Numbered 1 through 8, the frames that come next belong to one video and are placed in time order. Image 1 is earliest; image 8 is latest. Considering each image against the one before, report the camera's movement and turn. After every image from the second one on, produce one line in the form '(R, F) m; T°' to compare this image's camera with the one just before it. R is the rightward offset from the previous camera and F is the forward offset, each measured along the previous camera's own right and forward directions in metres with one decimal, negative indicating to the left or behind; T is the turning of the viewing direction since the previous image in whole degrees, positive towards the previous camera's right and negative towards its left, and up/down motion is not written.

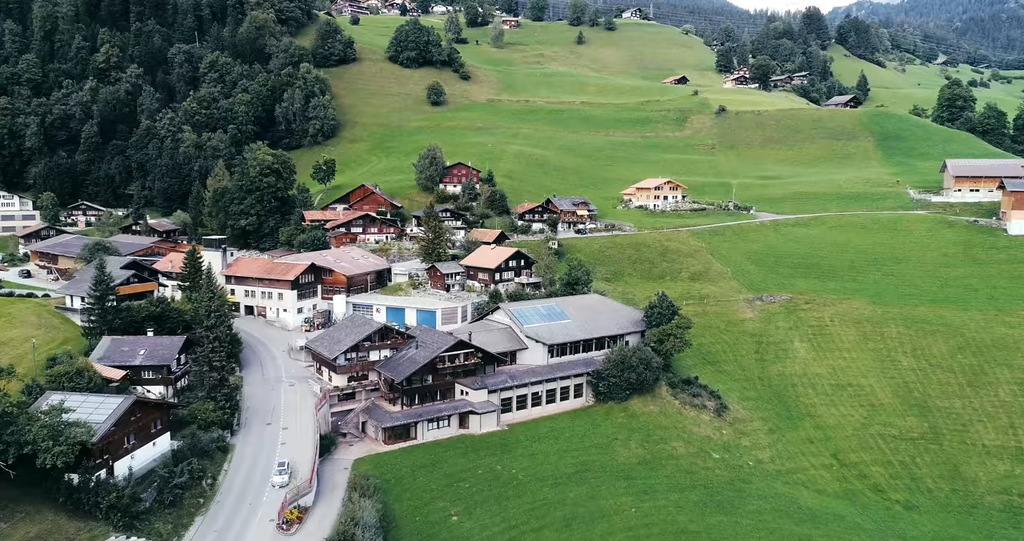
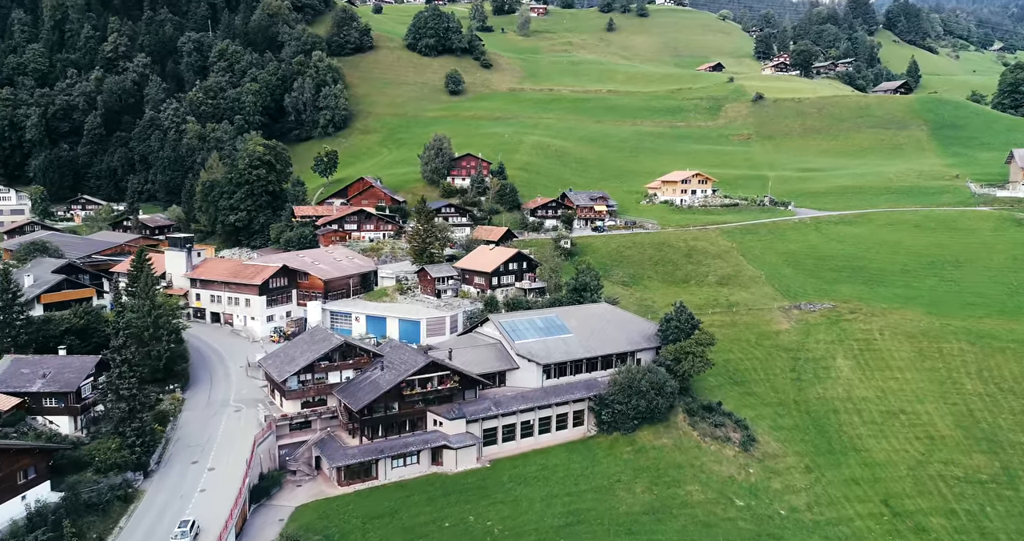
(+2.3, +6.0) m; -3°
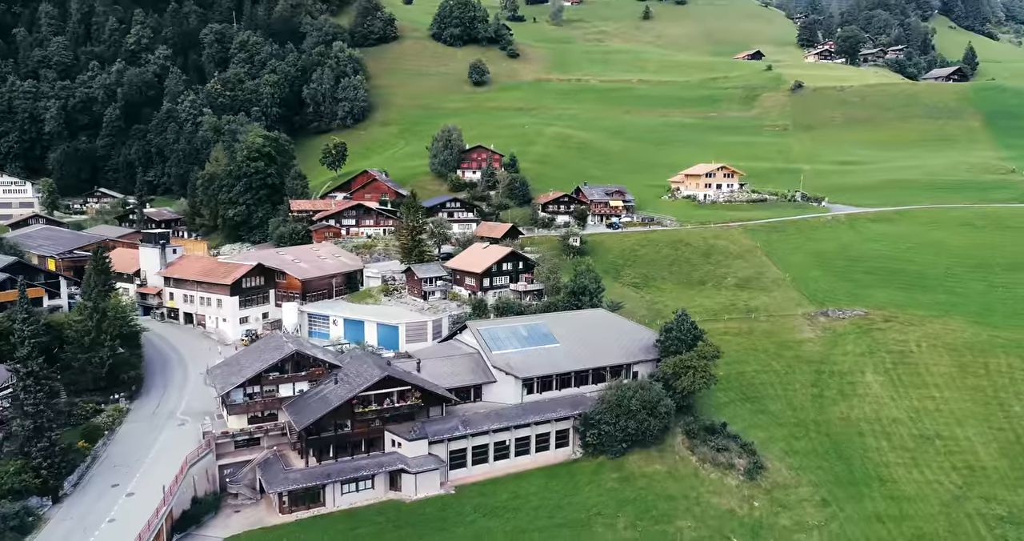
(+2.9, +3.6) m; -3°
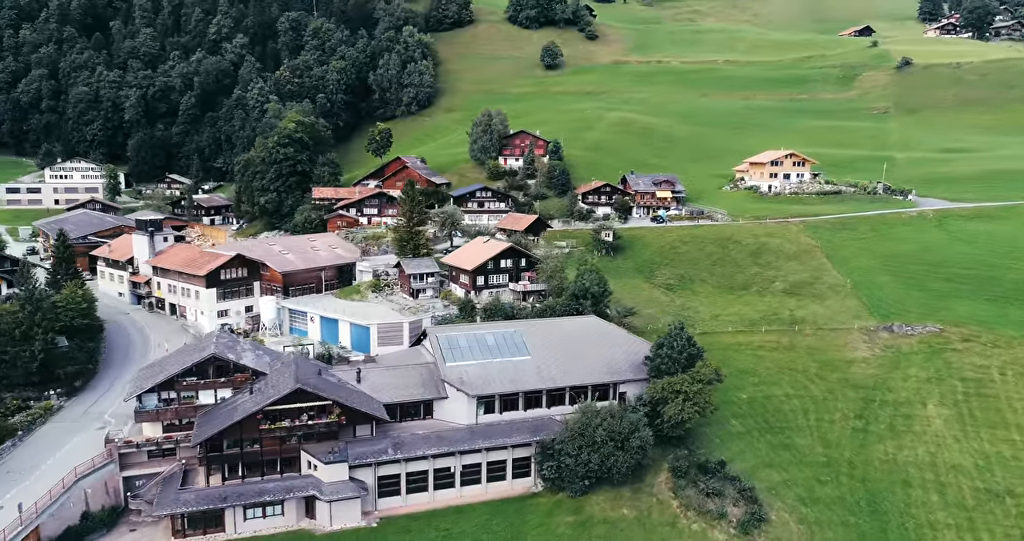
(+5.8, +4.8) m; -9°
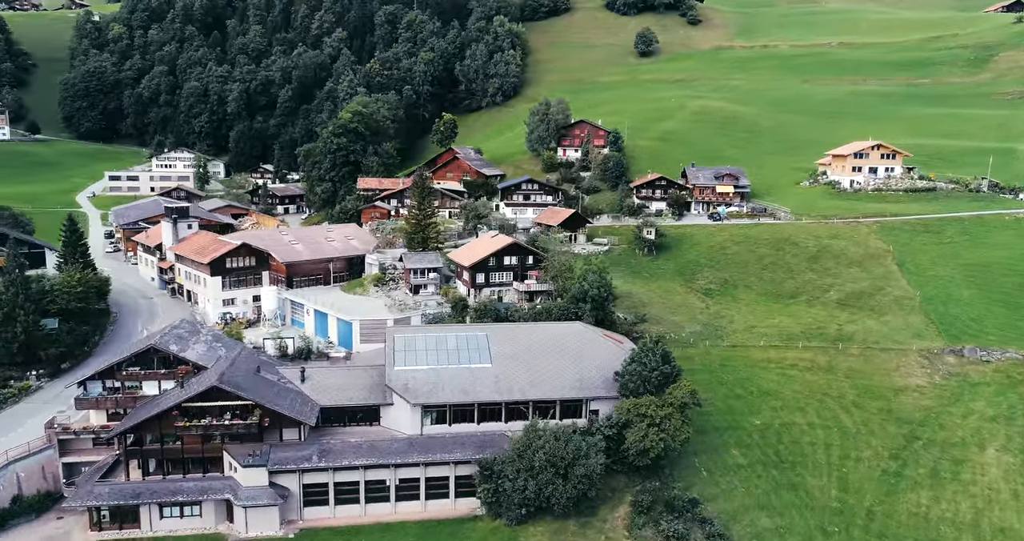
(+6.1, +3.2) m; -10°
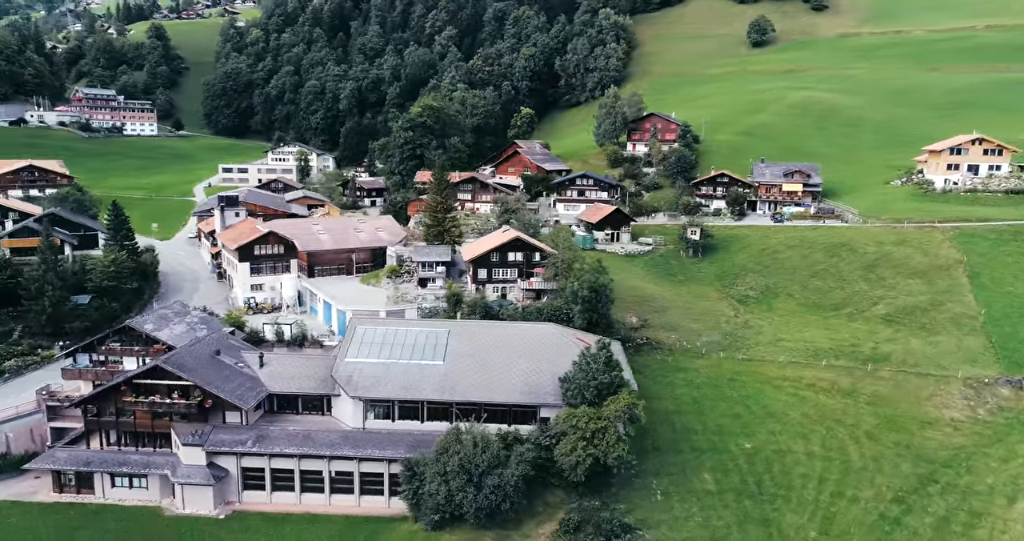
(+6.6, +1.9) m; -11°
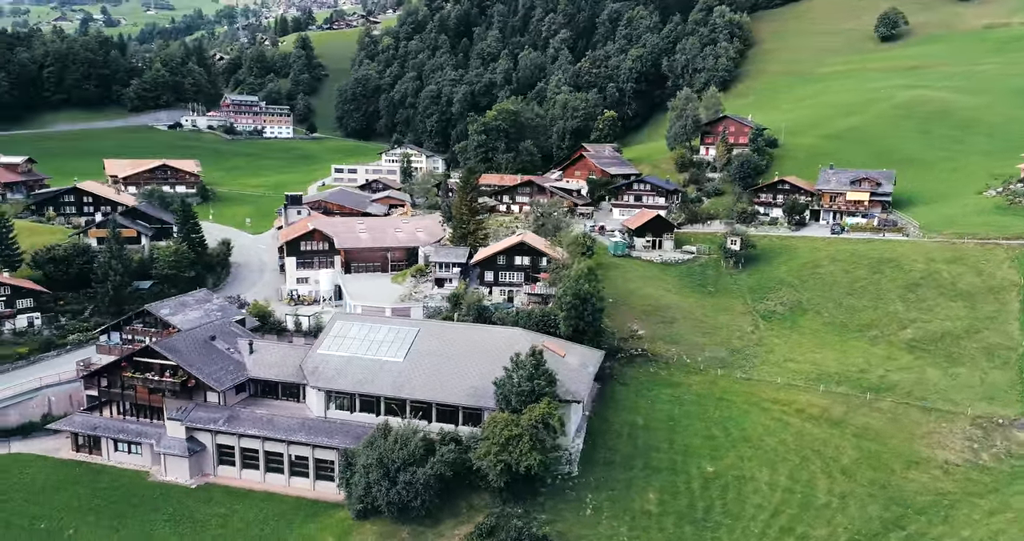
(+6.8, +0.5) m; -12°
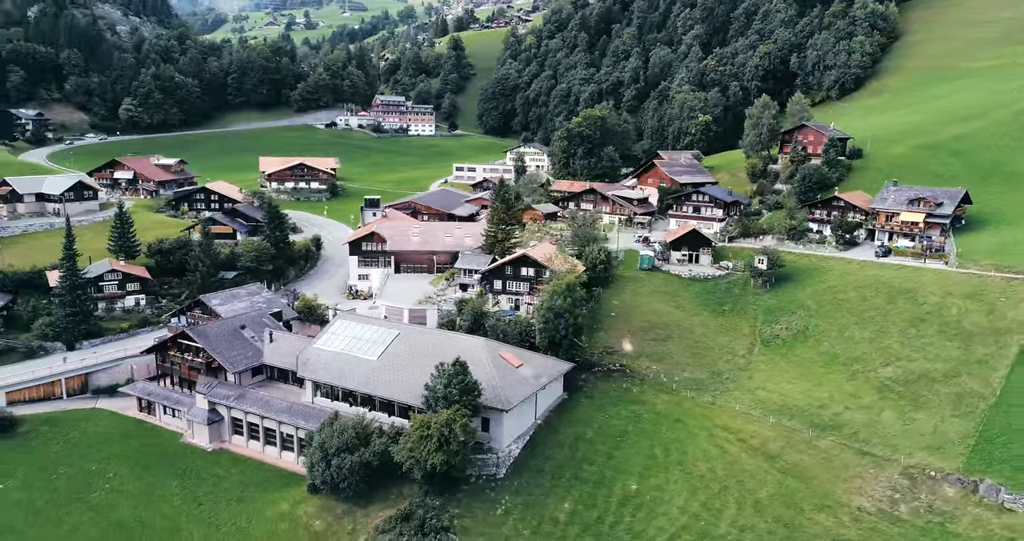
(+8.5, -1.2) m; -14°
